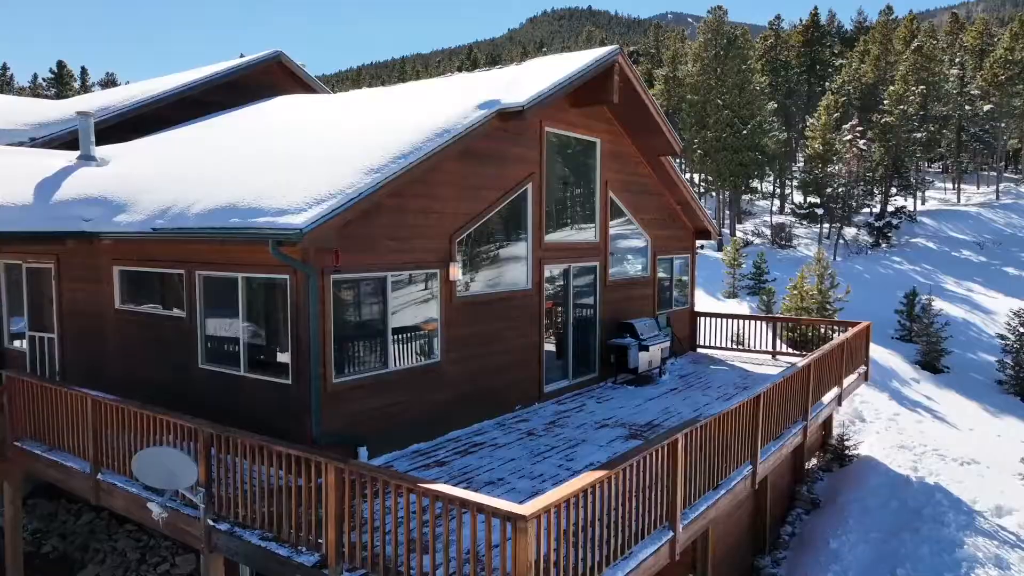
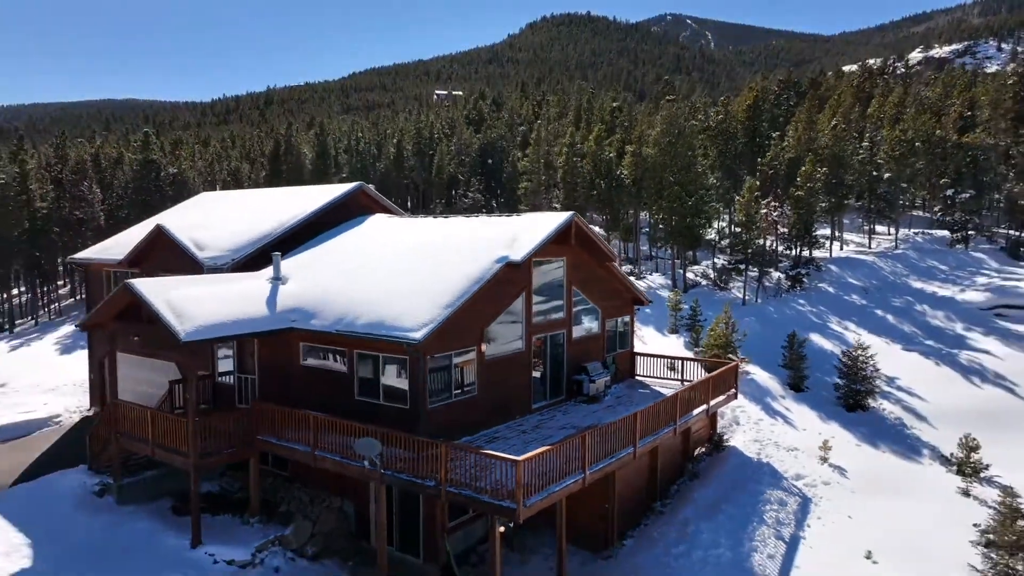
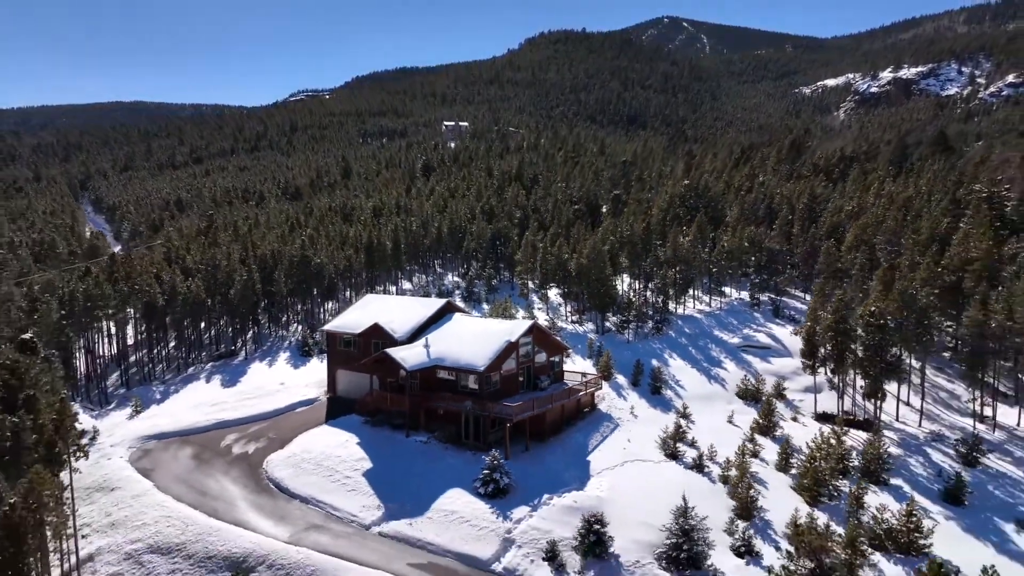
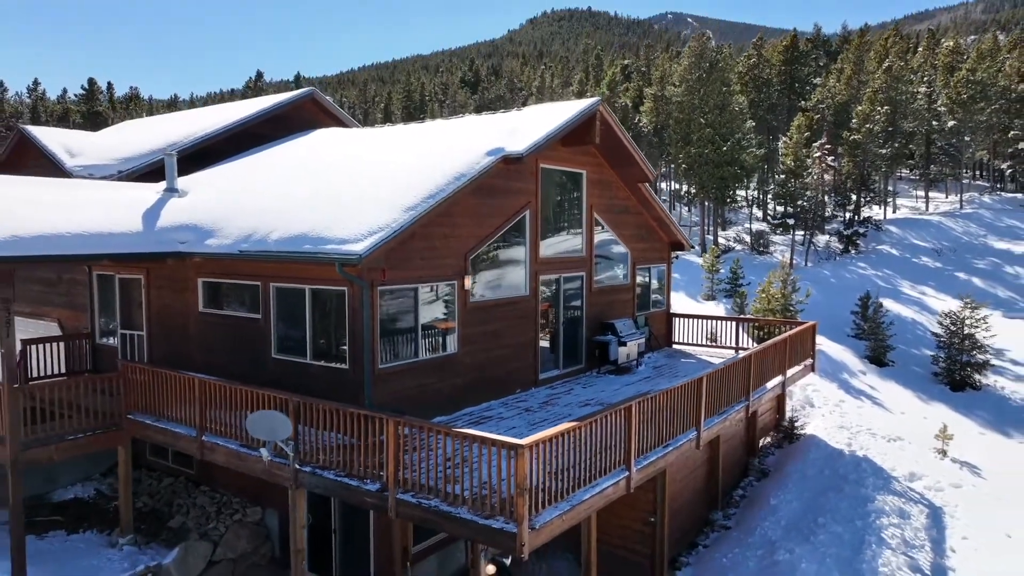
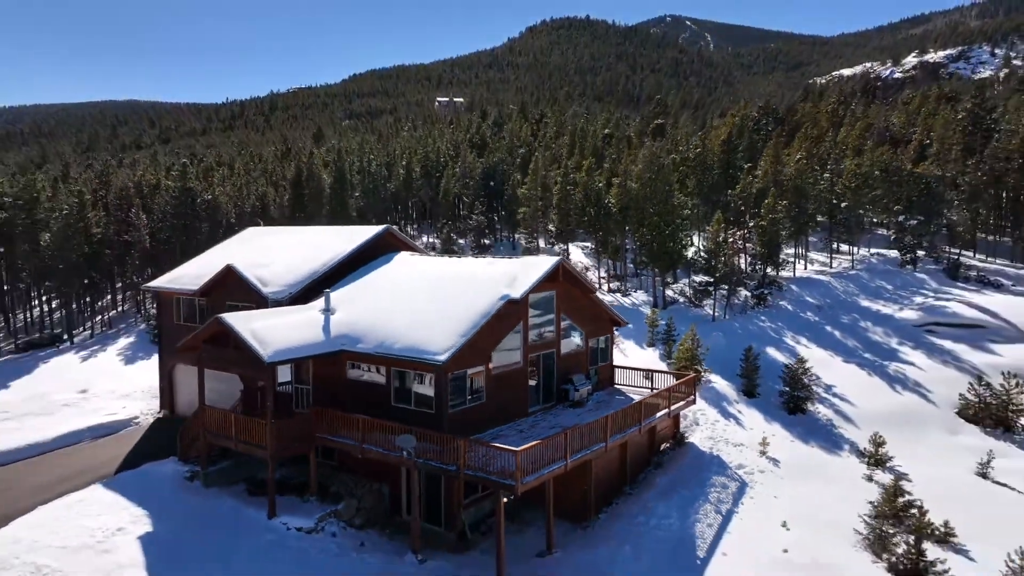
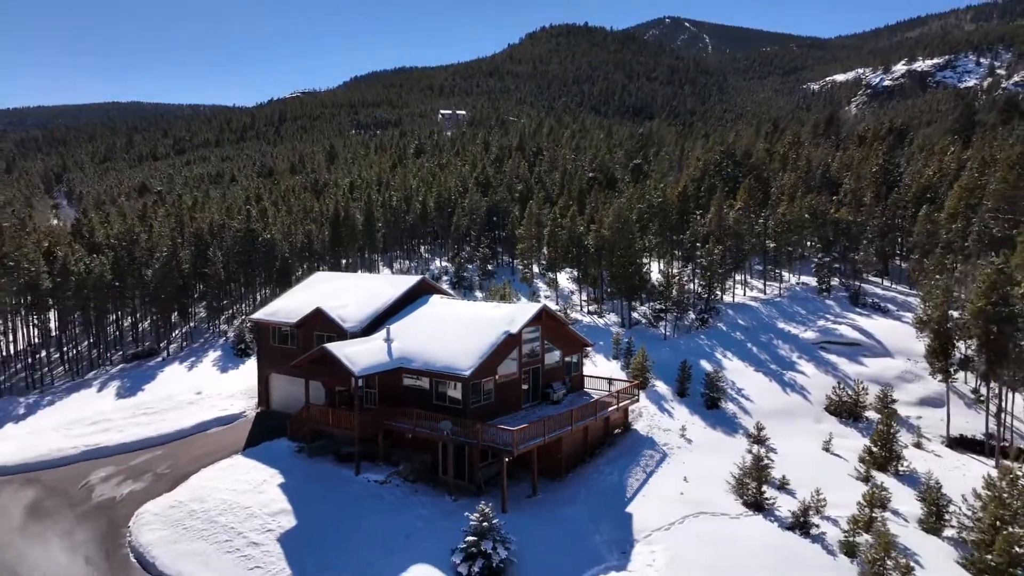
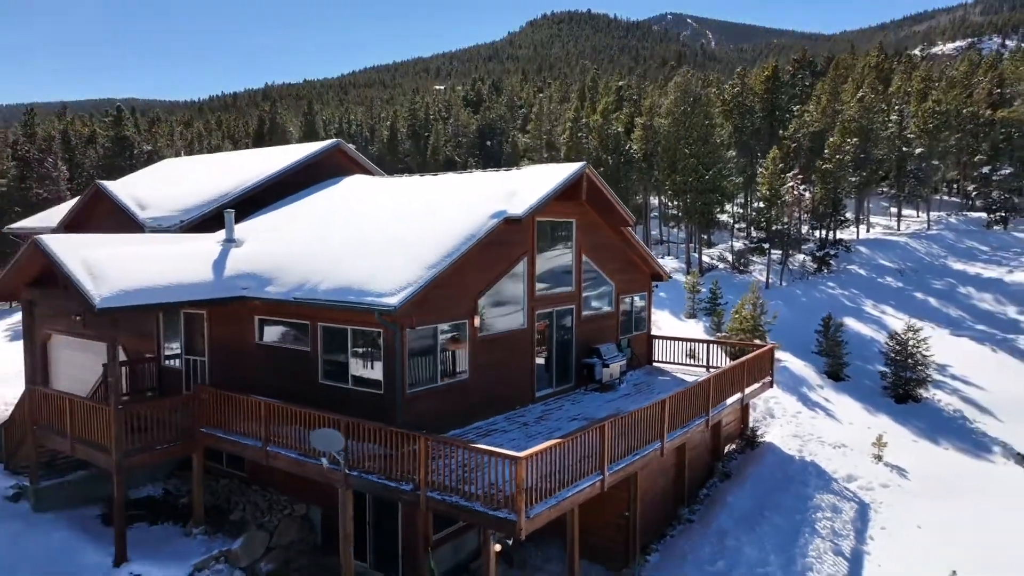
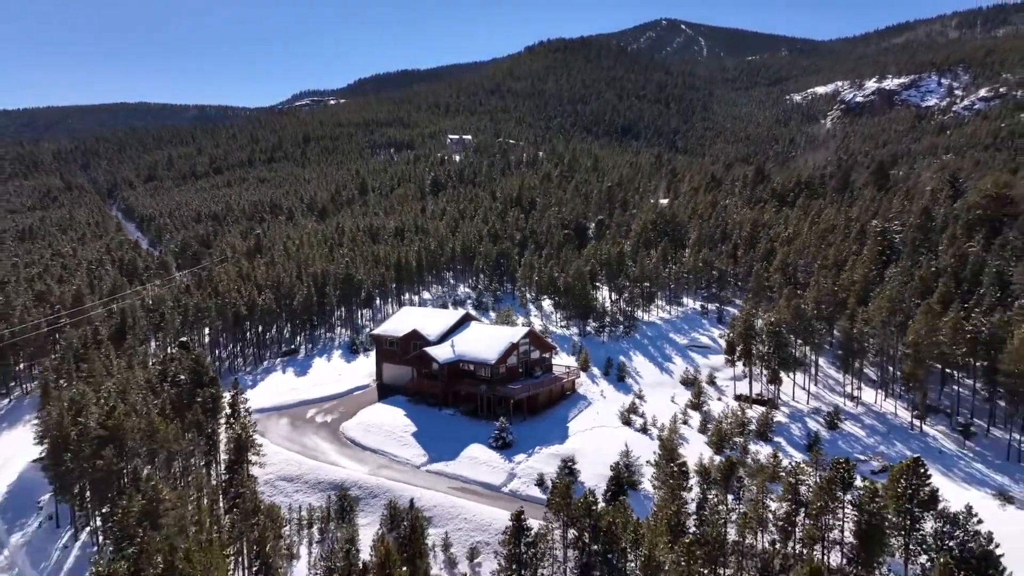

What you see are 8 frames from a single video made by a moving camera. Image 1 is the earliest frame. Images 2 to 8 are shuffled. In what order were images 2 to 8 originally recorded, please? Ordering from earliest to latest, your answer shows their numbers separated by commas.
4, 7, 2, 5, 6, 3, 8
